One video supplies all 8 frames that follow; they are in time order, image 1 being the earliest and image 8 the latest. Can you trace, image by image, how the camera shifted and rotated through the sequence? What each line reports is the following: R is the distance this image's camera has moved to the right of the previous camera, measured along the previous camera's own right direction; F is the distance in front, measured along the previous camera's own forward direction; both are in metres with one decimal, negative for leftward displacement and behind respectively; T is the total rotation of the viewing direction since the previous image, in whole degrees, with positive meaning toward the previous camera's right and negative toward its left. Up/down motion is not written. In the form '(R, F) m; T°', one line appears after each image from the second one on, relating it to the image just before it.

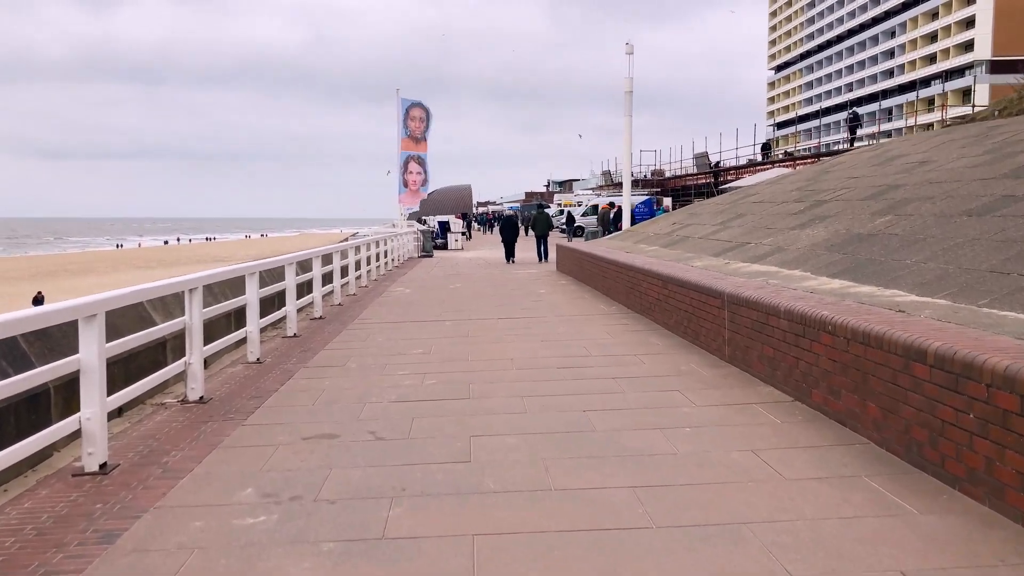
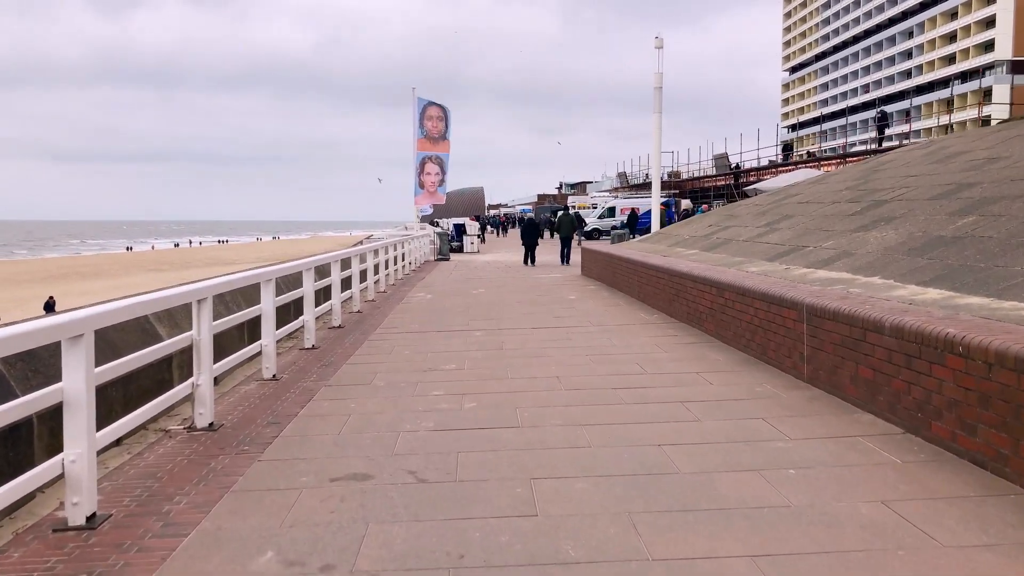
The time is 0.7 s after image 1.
(-0.3, +0.8) m; -1°
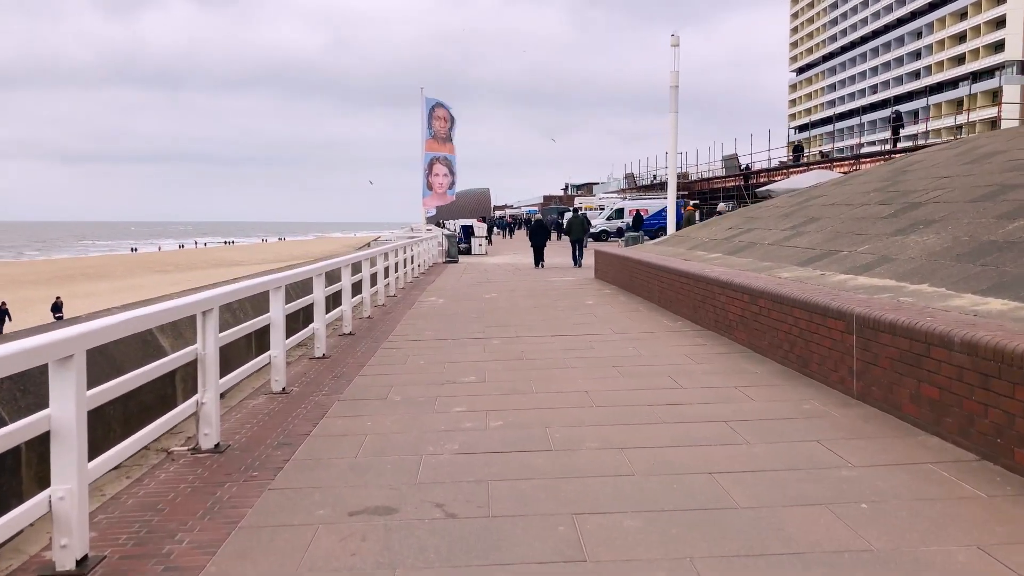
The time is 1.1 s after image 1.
(-0.1, +0.4) m; 0°
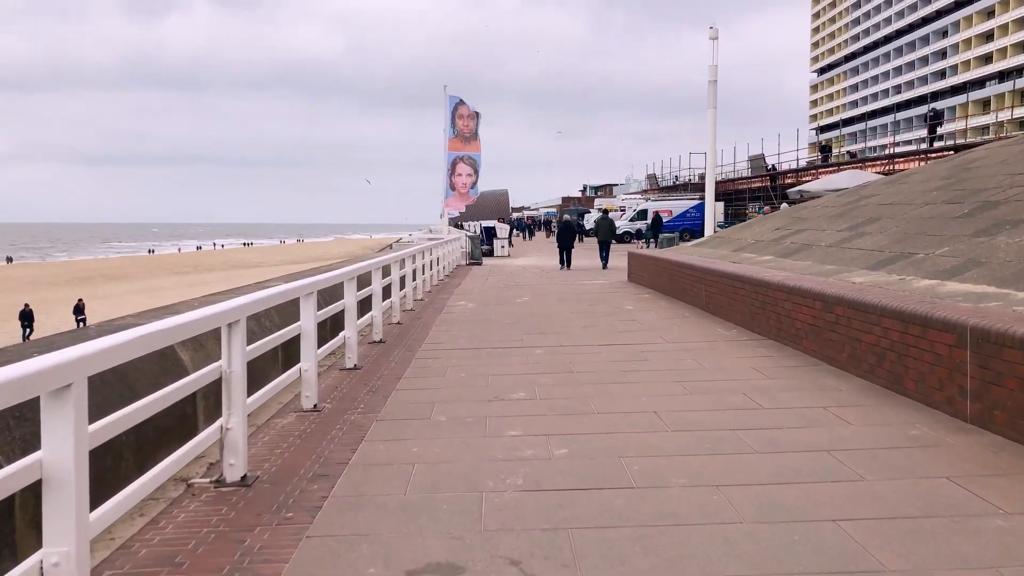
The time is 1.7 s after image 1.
(-0.3, +0.6) m; -1°
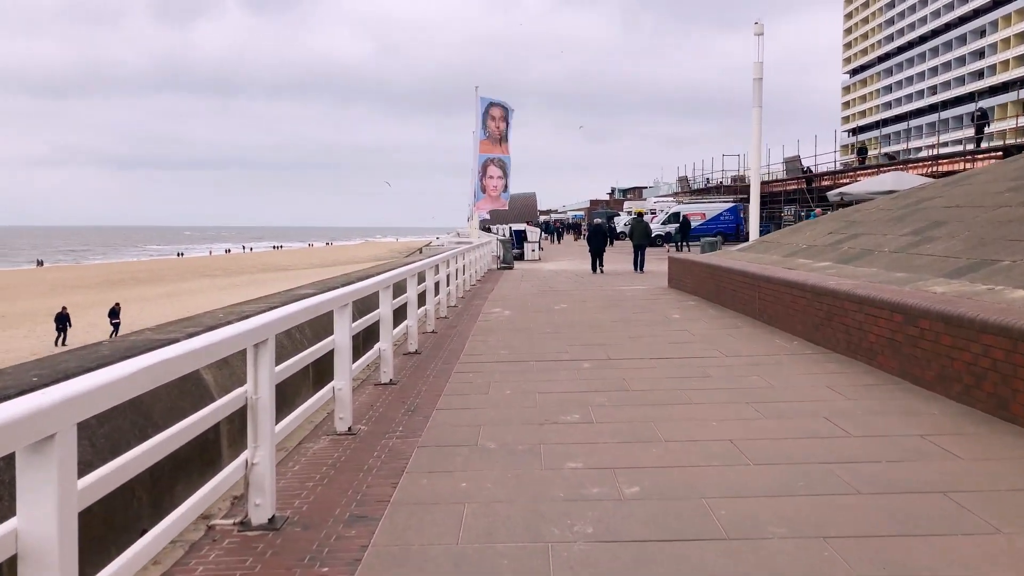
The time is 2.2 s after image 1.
(-0.2, +0.5) m; -2°
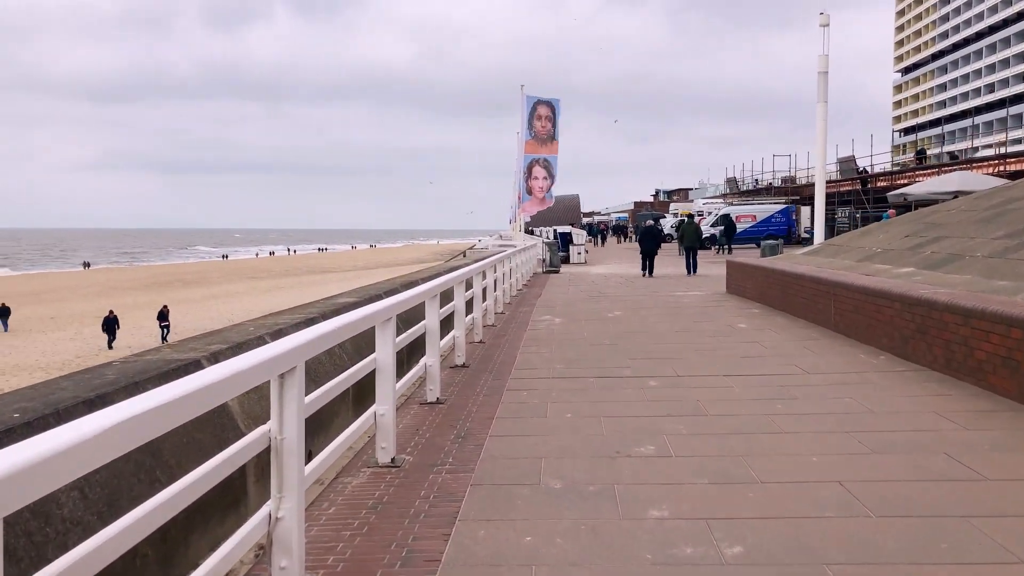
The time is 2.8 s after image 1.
(-0.1, +0.7) m; -3°
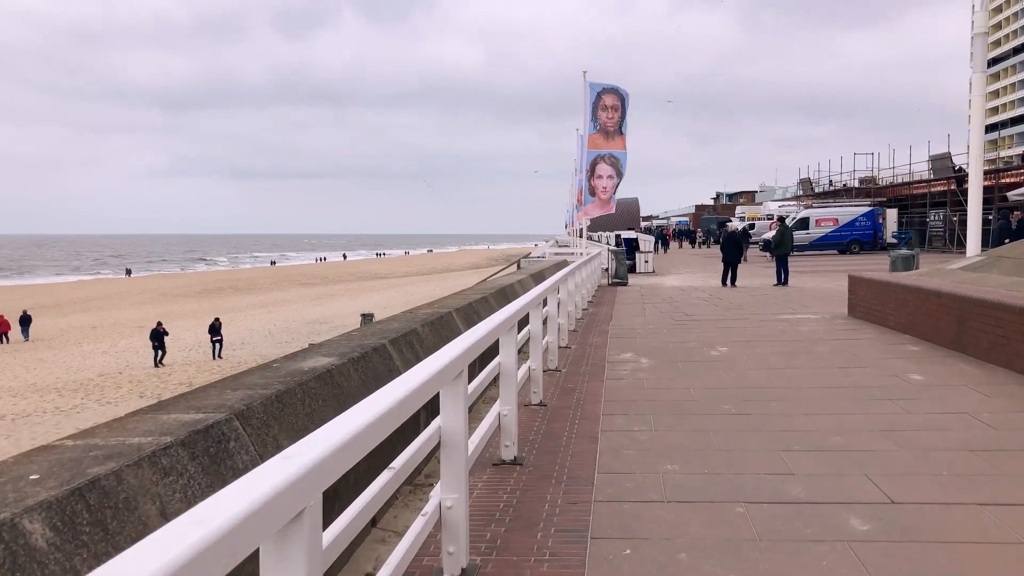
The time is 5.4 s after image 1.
(-0.1, +2.9) m; -4°
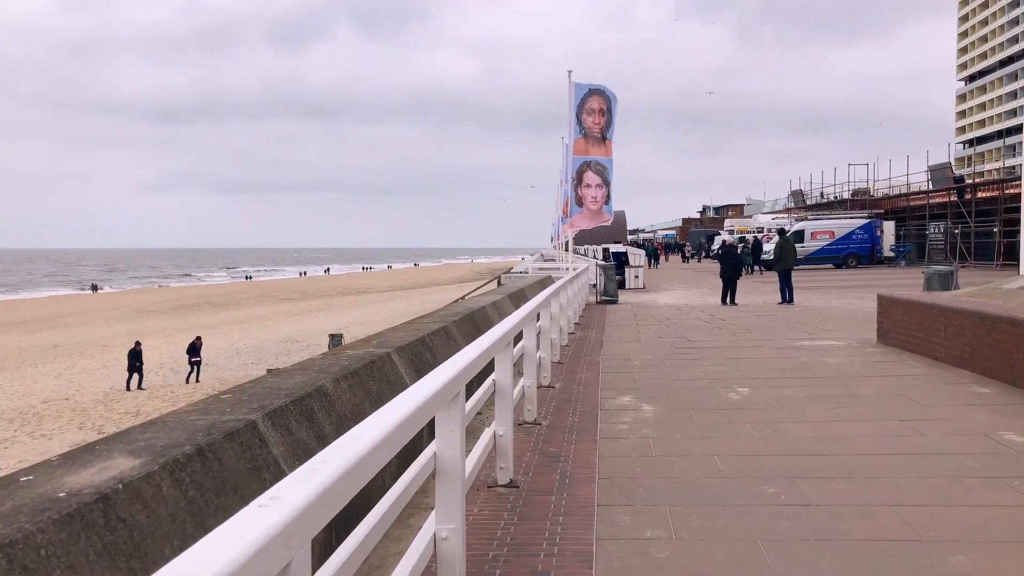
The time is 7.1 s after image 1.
(+0.1, +1.8) m; +1°
